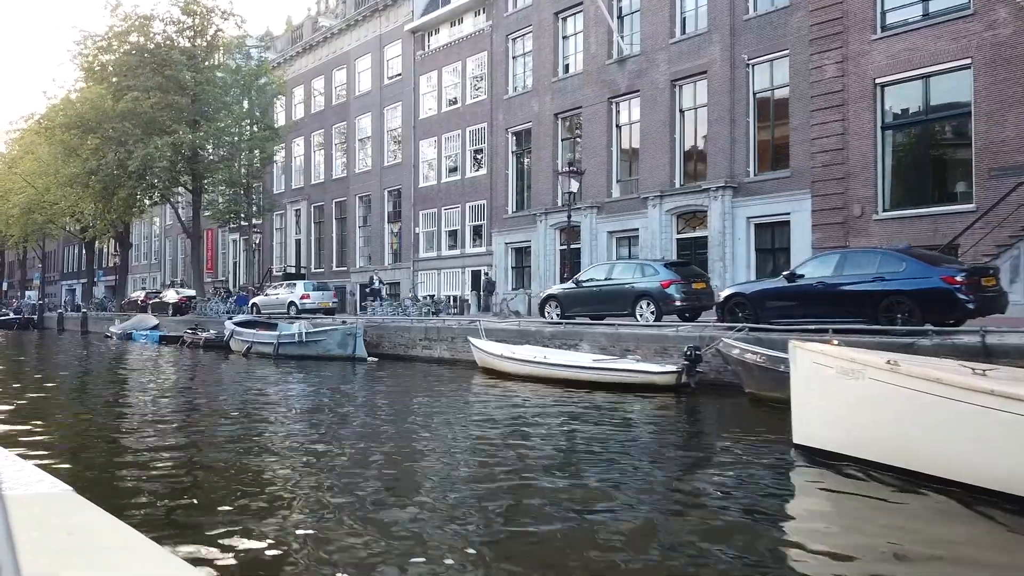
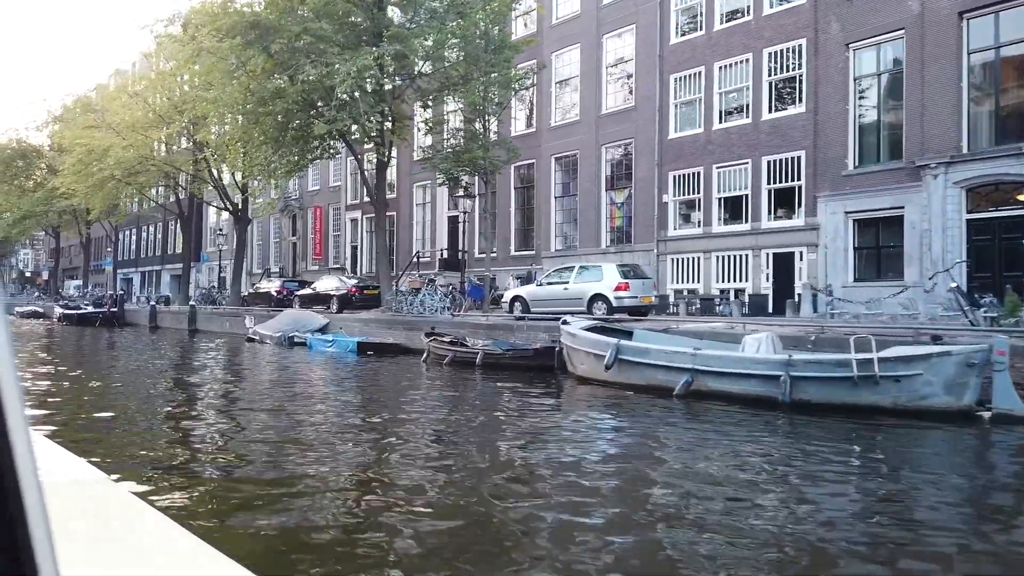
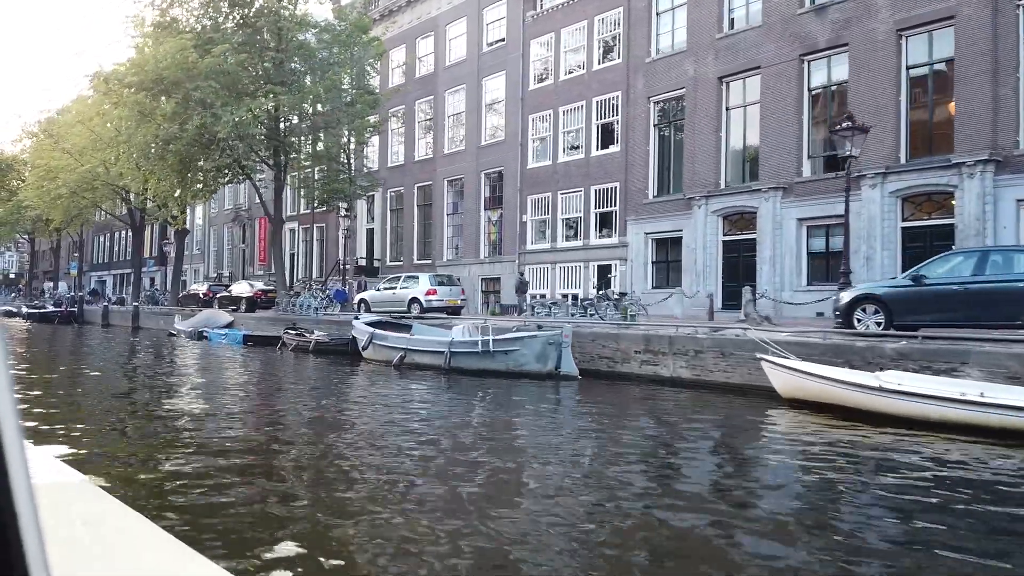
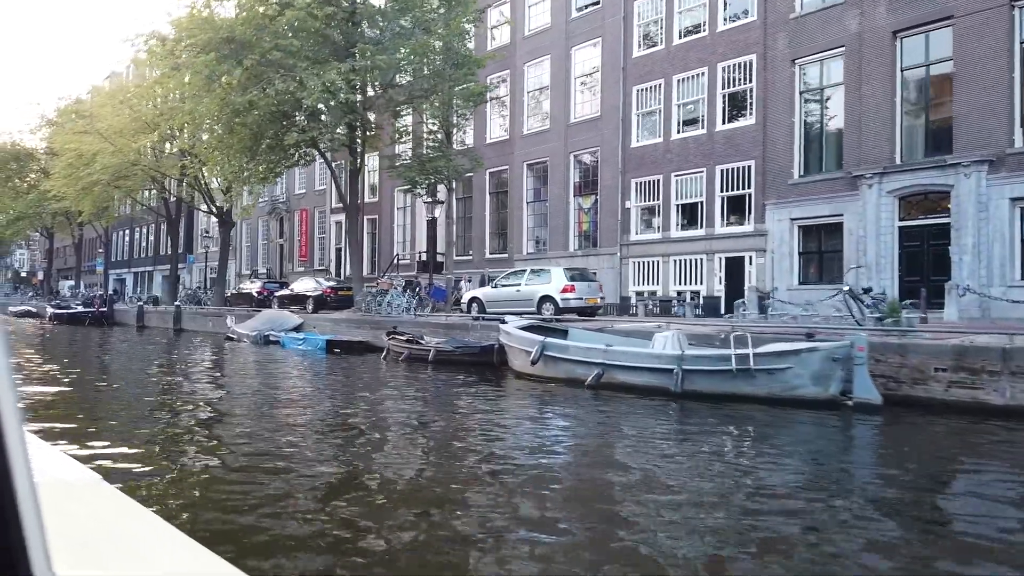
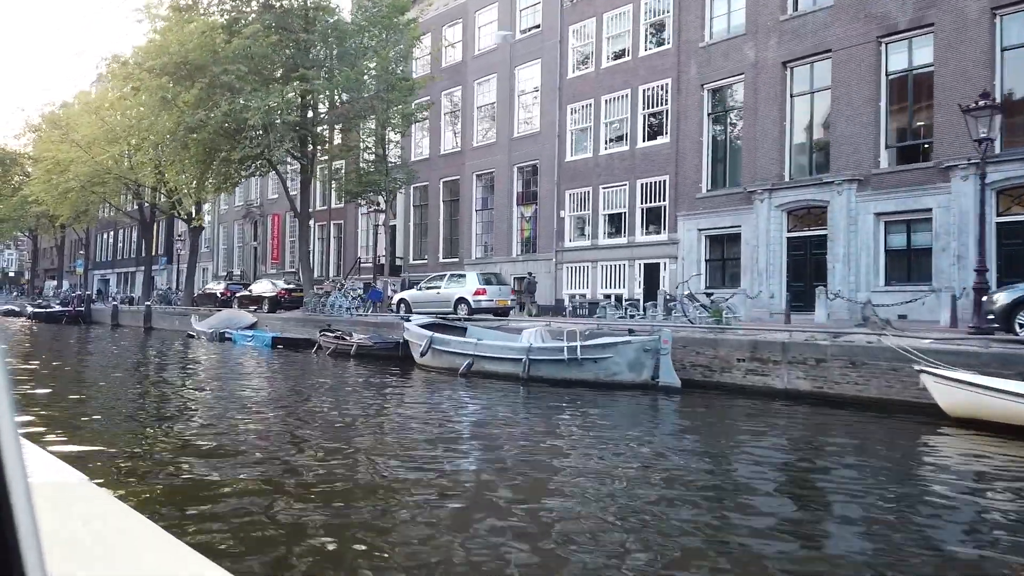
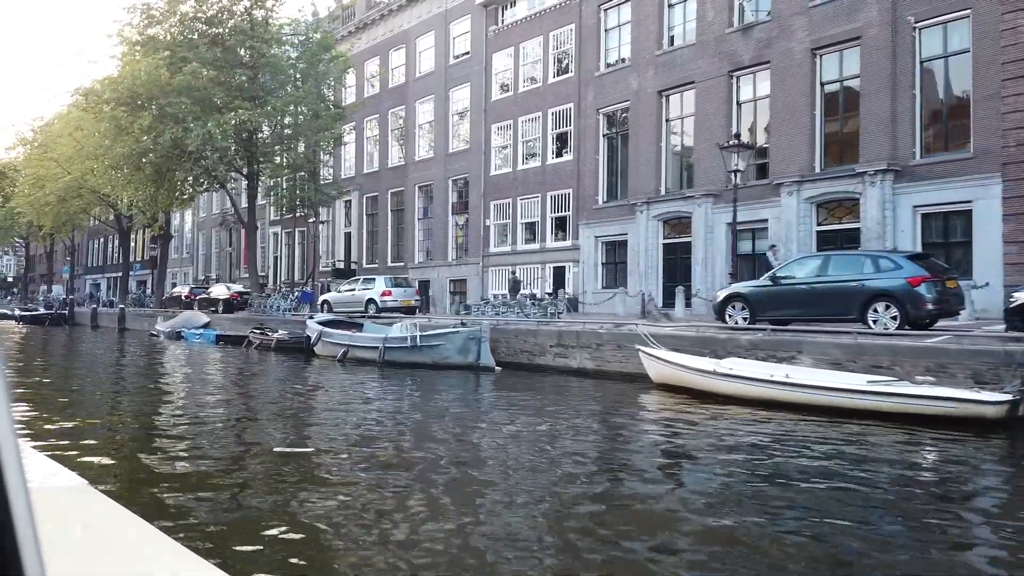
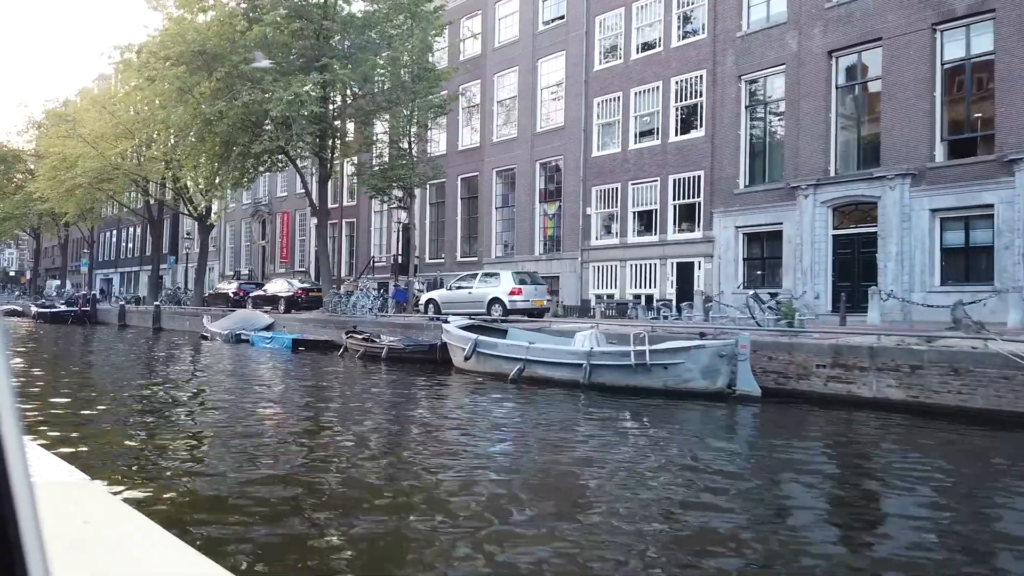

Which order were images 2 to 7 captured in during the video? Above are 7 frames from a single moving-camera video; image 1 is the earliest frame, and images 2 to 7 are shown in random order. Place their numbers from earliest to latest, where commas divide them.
6, 3, 5, 7, 4, 2
